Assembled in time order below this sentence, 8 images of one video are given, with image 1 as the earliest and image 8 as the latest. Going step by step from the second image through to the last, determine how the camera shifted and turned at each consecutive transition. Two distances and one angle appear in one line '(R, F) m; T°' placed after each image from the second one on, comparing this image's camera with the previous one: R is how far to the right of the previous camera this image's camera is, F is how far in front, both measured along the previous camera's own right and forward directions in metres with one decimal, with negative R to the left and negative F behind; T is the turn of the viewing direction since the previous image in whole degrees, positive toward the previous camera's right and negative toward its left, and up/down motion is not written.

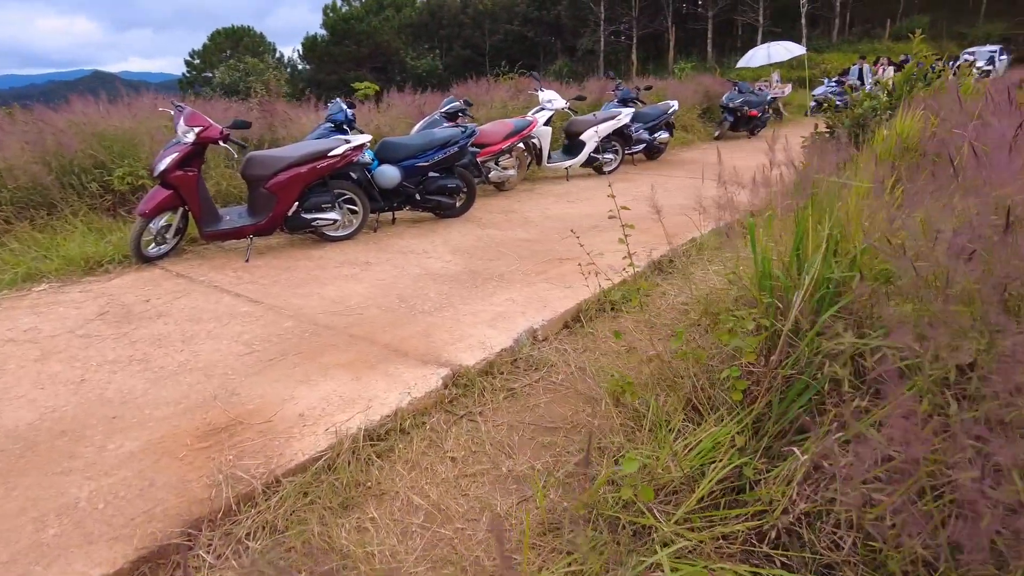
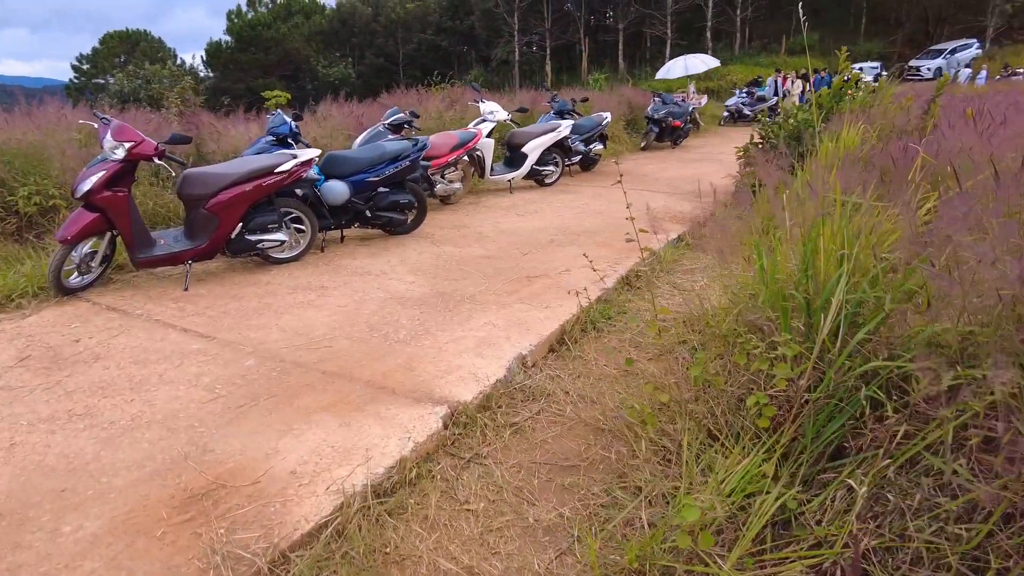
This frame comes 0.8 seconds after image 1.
(-0.3, +0.2) m; +7°
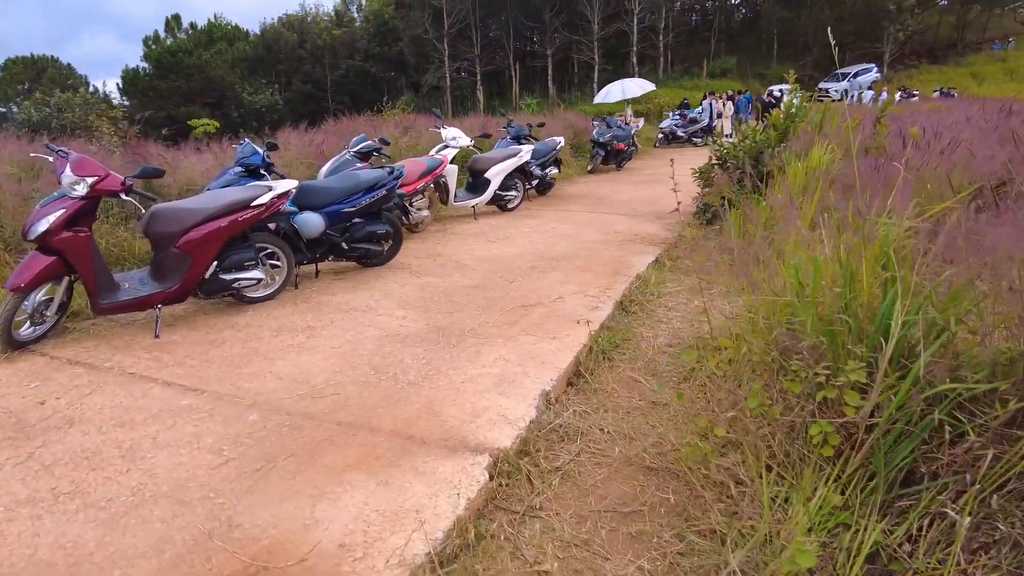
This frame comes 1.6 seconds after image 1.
(-0.4, +0.2) m; +6°
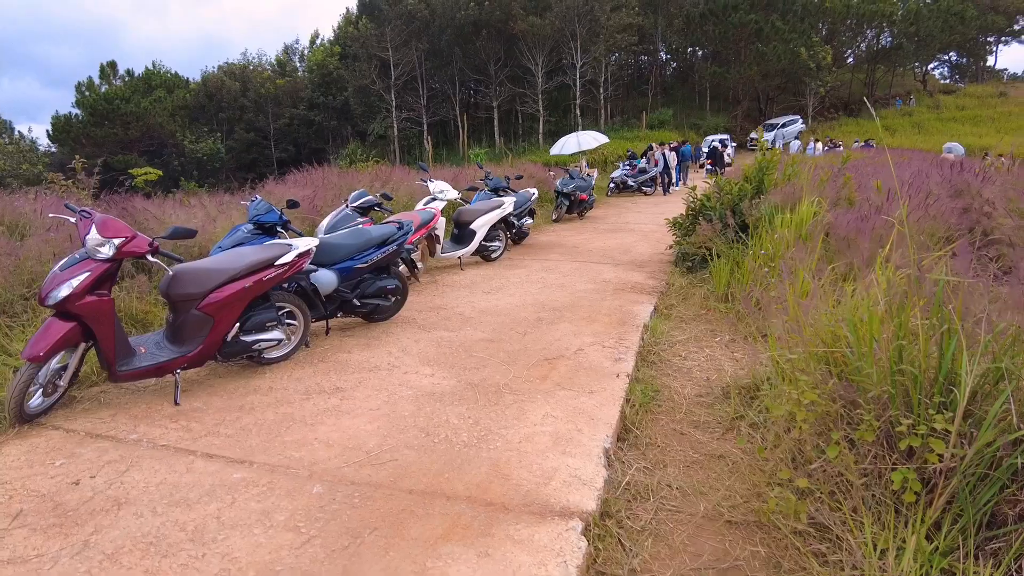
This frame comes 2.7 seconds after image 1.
(-0.5, 0.0) m; +5°
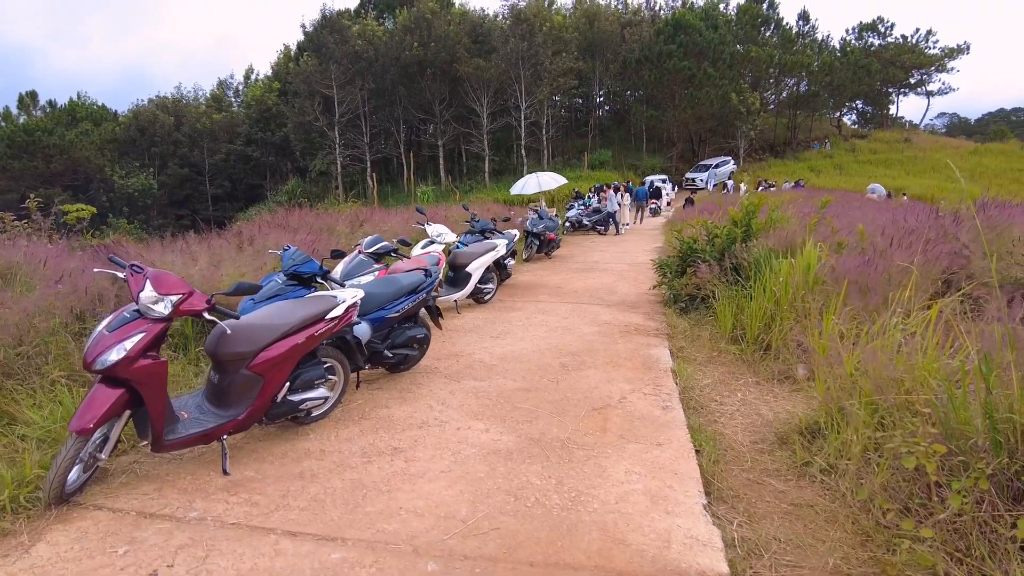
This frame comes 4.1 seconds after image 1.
(-0.7, +0.1) m; +6°
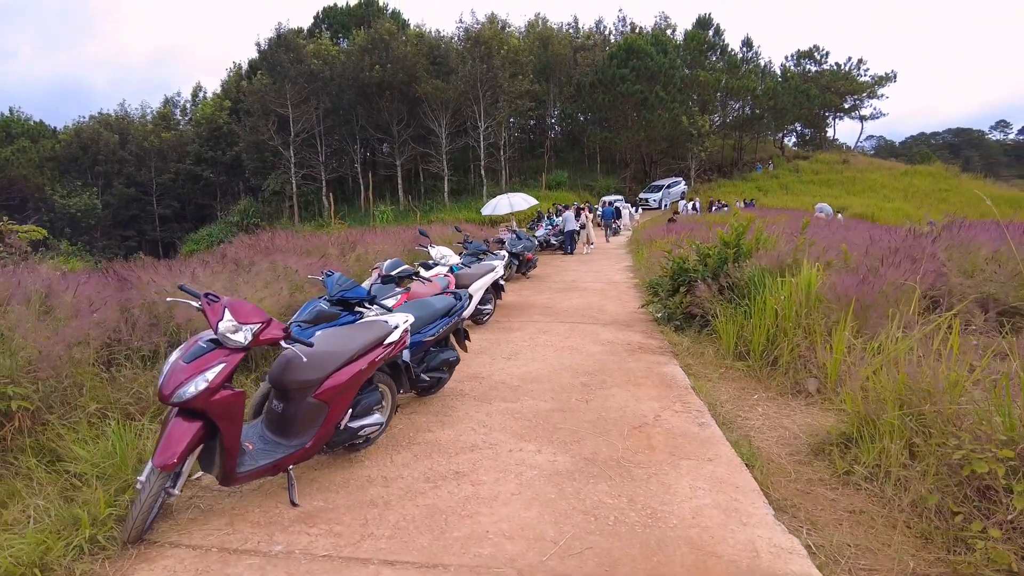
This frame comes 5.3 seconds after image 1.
(-0.5, 0.0) m; +5°
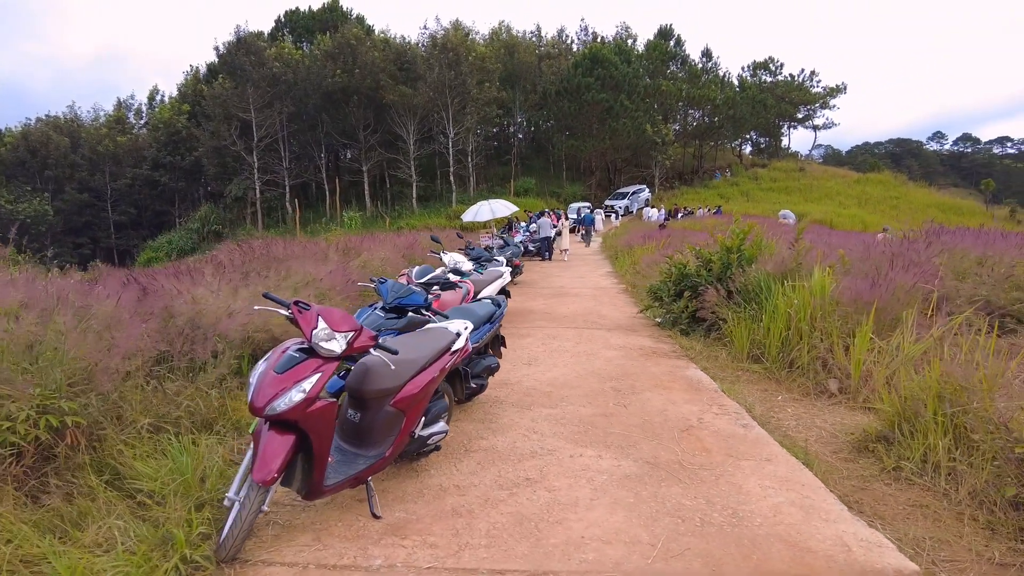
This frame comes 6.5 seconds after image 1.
(-0.5, 0.0) m; +4°
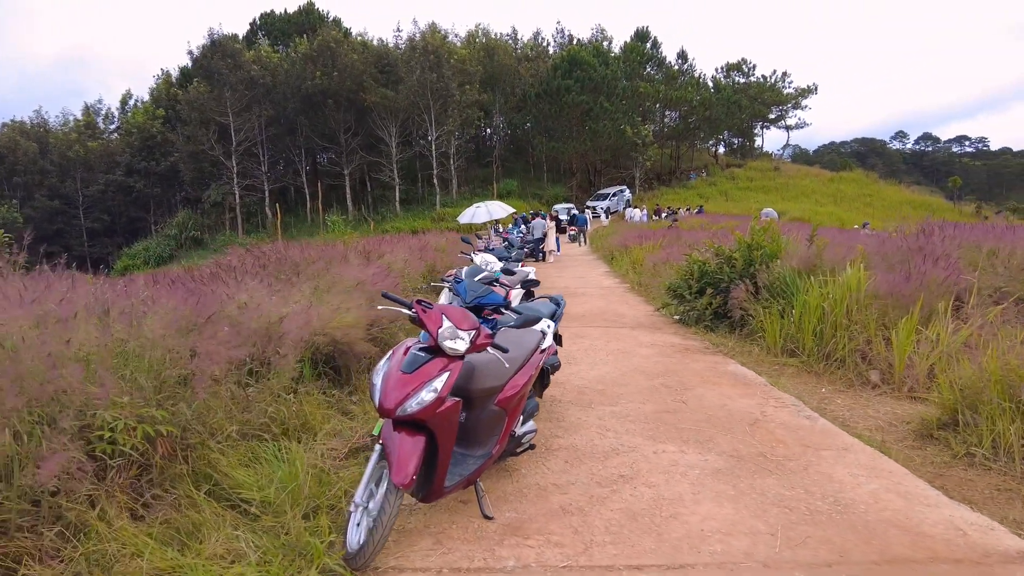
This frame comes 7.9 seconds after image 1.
(-0.6, 0.0) m; +2°
